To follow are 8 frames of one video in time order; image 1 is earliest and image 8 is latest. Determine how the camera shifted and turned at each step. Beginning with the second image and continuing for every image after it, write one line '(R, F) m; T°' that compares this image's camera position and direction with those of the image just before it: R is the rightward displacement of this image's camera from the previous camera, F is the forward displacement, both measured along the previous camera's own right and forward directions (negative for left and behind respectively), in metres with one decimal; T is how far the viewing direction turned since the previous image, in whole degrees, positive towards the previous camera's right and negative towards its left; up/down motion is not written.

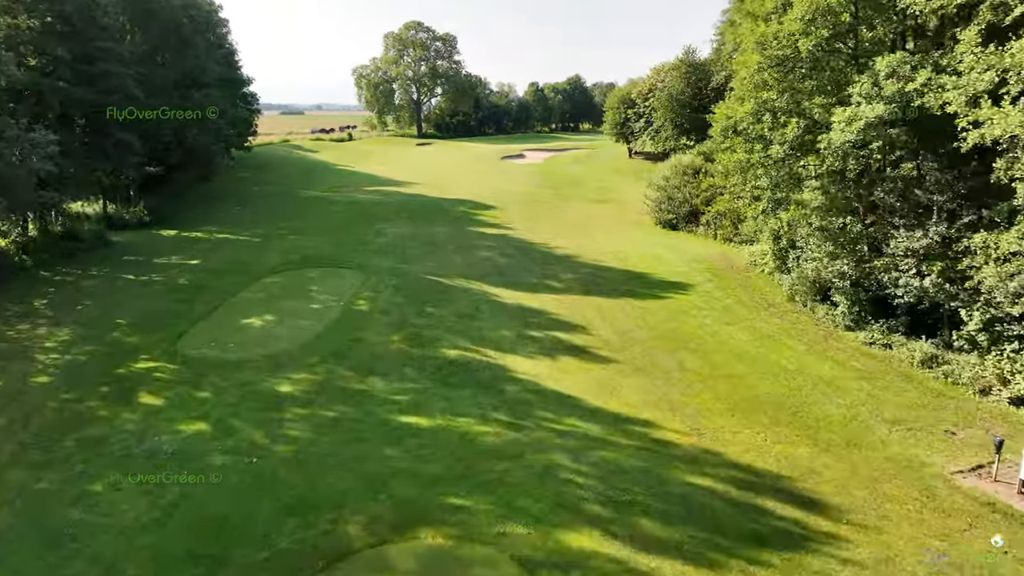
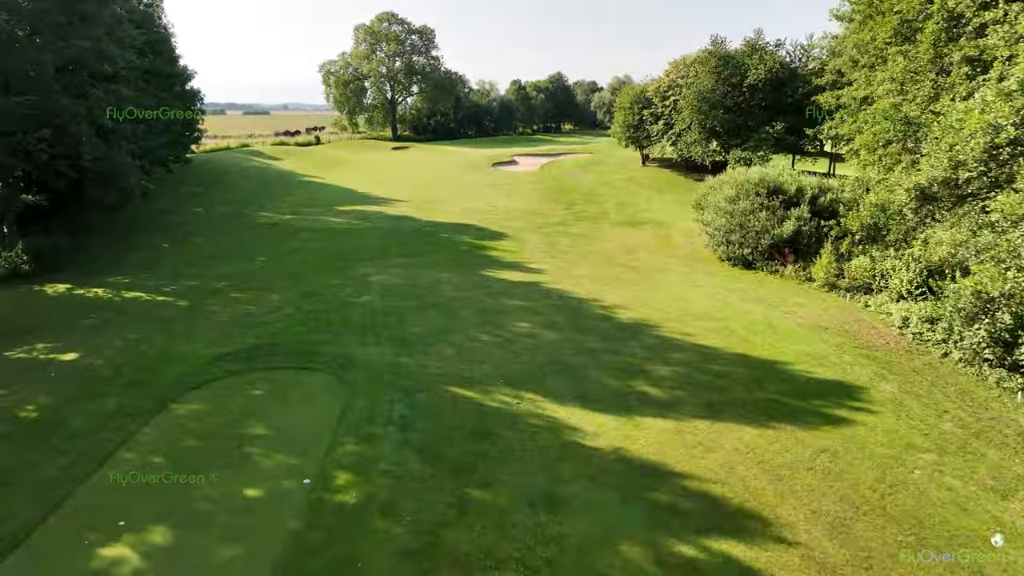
(-1.7, +7.1) m; +2°
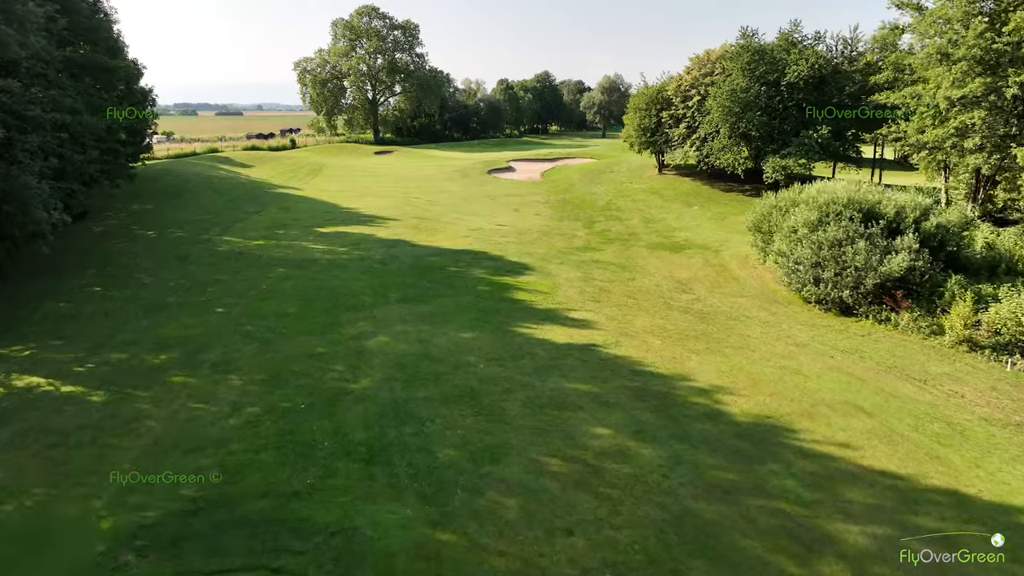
(-1.4, +4.9) m; +2°
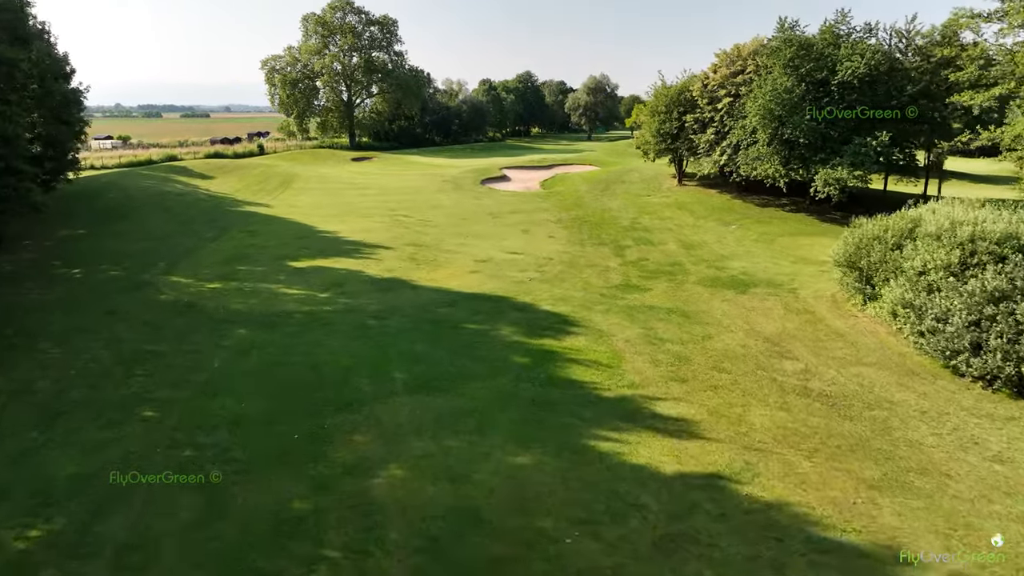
(-1.4, +5.0) m; +2°
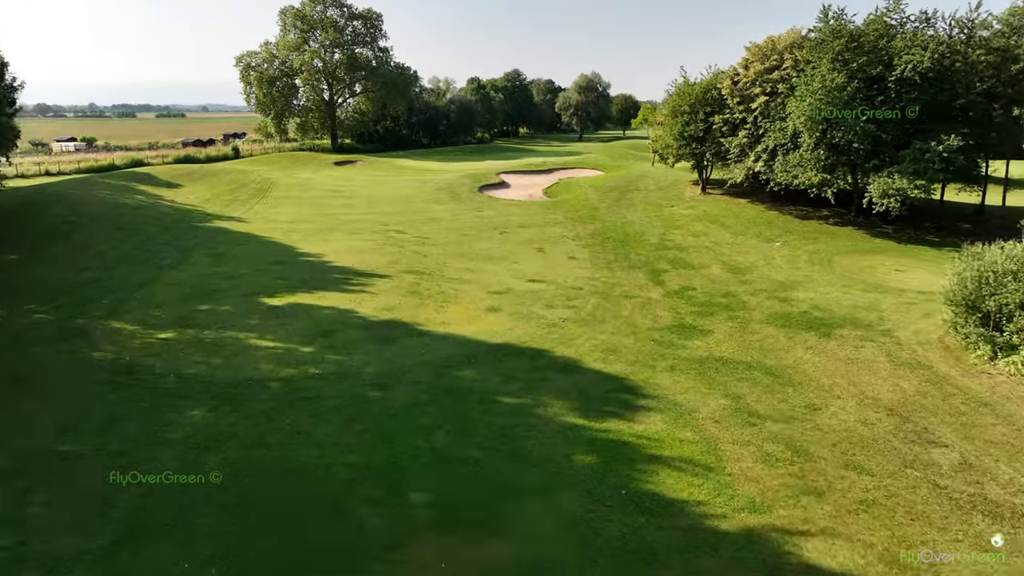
(-1.1, +3.9) m; +1°
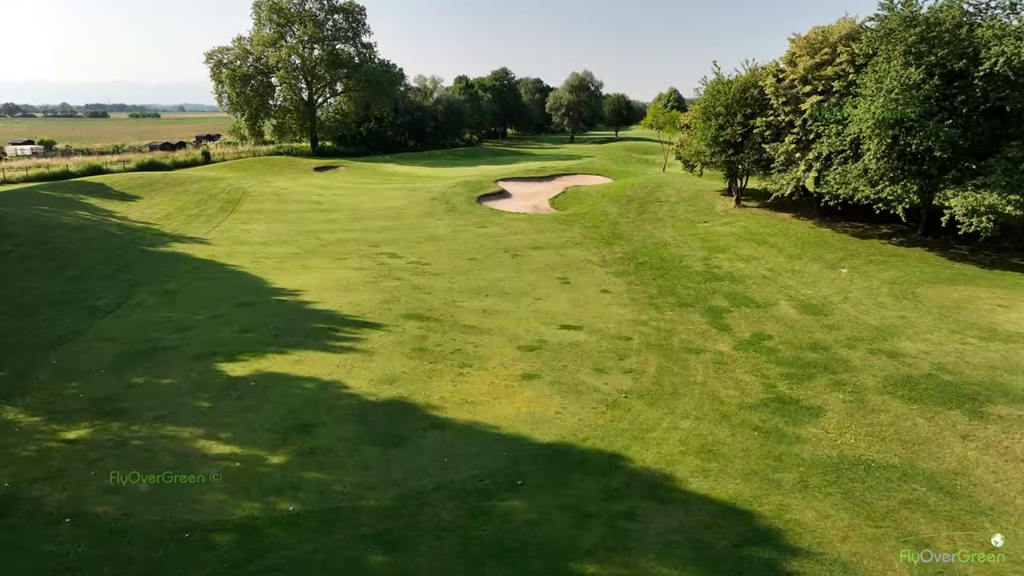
(-1.1, +4.2) m; +1°
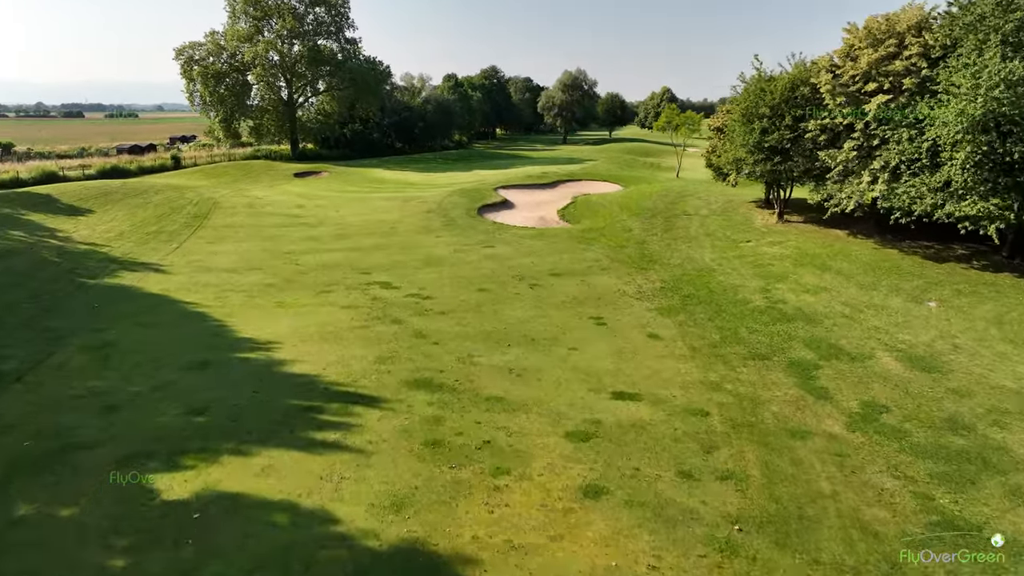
(-0.9, +3.8) m; +1°
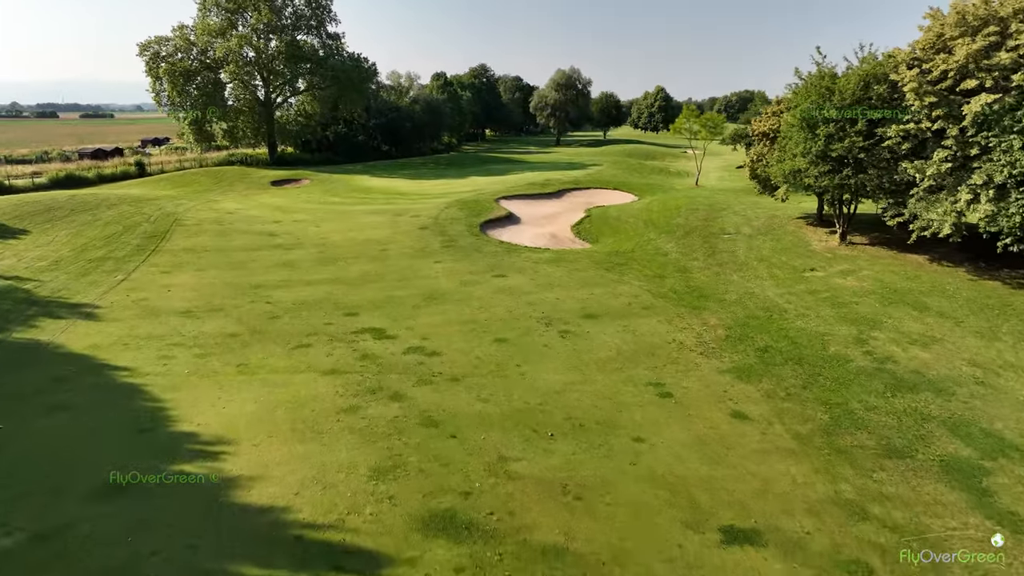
(-0.9, +4.1) m; +1°
